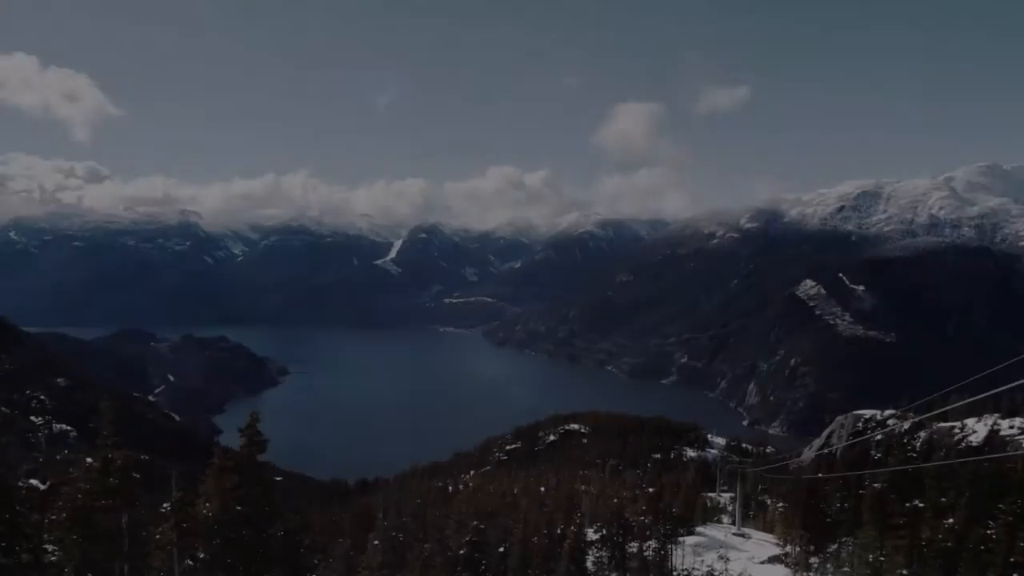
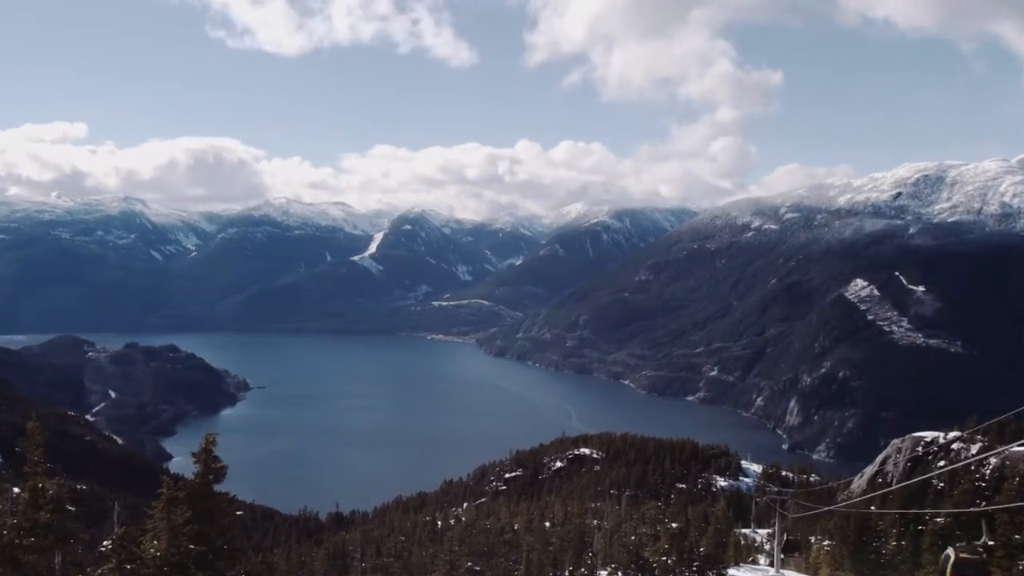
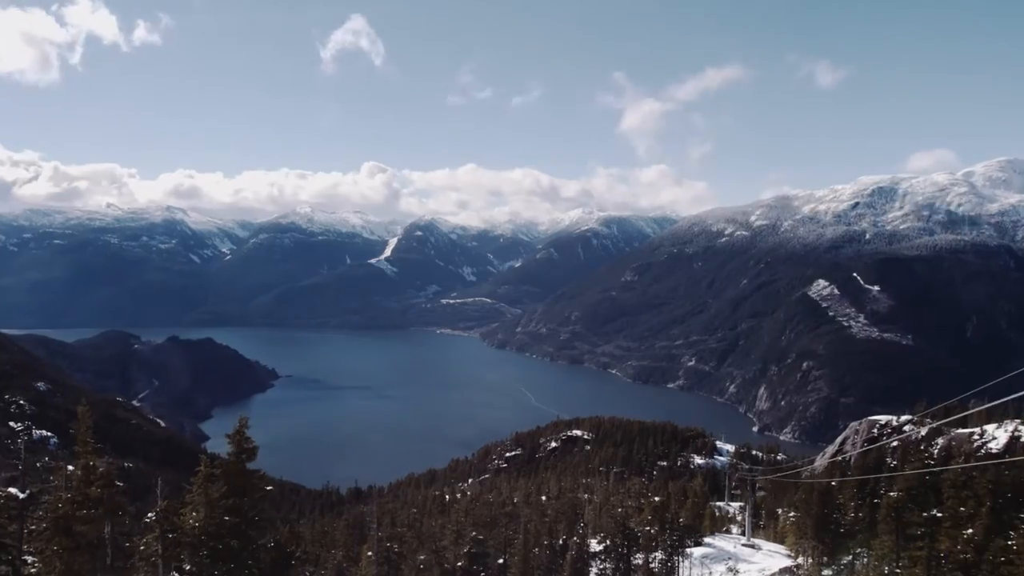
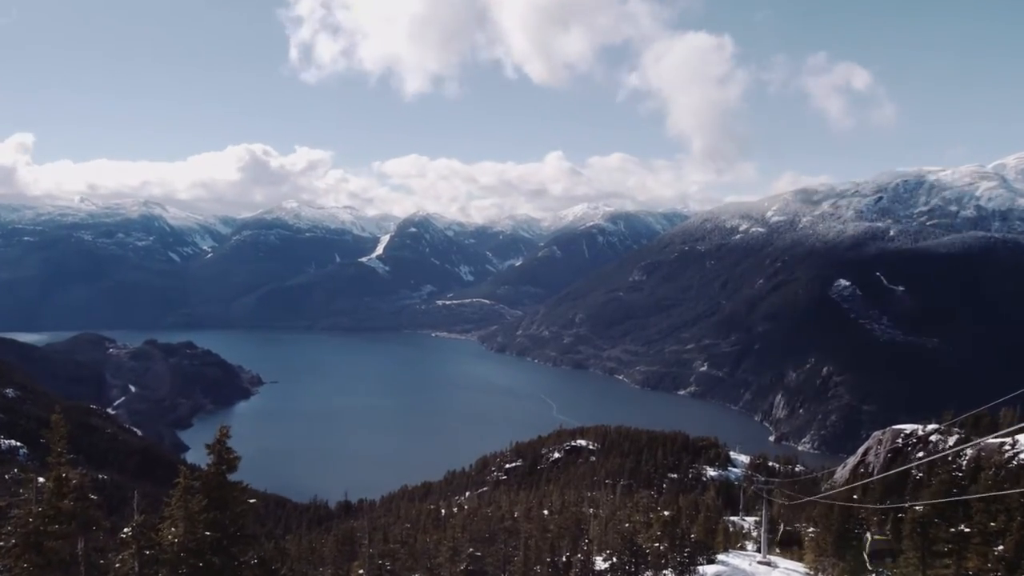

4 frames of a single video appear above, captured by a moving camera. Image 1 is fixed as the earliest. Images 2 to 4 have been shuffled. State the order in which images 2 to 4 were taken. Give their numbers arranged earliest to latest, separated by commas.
3, 4, 2
